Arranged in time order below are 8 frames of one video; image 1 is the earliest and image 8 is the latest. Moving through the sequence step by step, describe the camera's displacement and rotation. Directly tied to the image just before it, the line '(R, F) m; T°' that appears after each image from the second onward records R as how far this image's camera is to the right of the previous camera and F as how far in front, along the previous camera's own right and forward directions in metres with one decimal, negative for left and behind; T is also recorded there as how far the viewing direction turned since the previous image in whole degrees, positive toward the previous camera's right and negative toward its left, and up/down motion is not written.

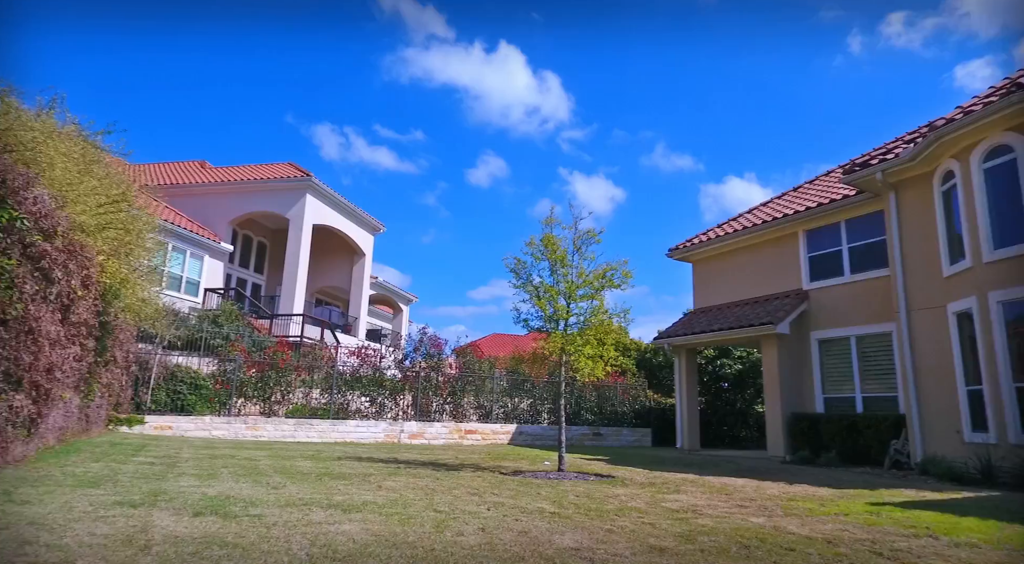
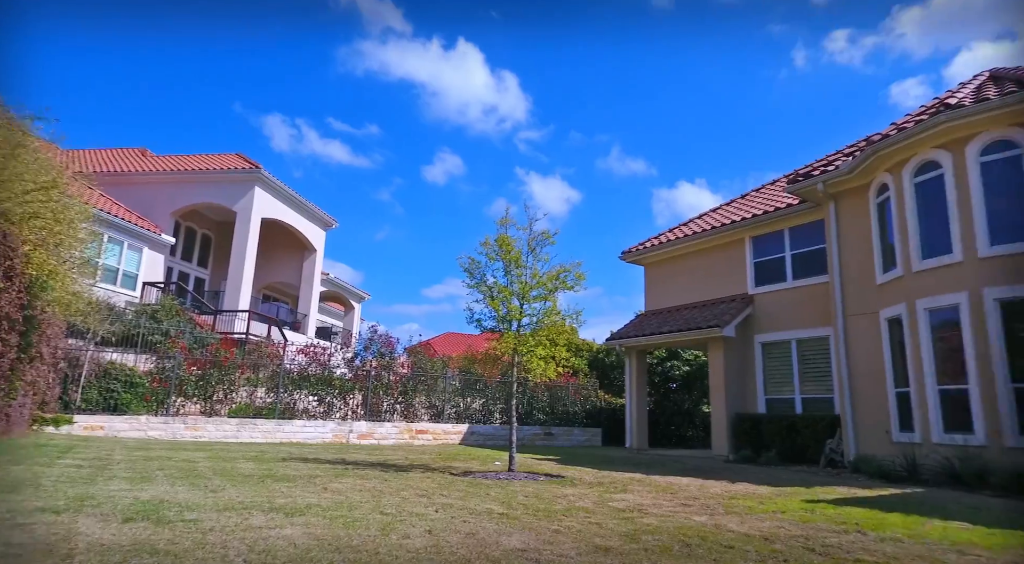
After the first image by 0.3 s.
(-0.1, 0.0) m; +5°
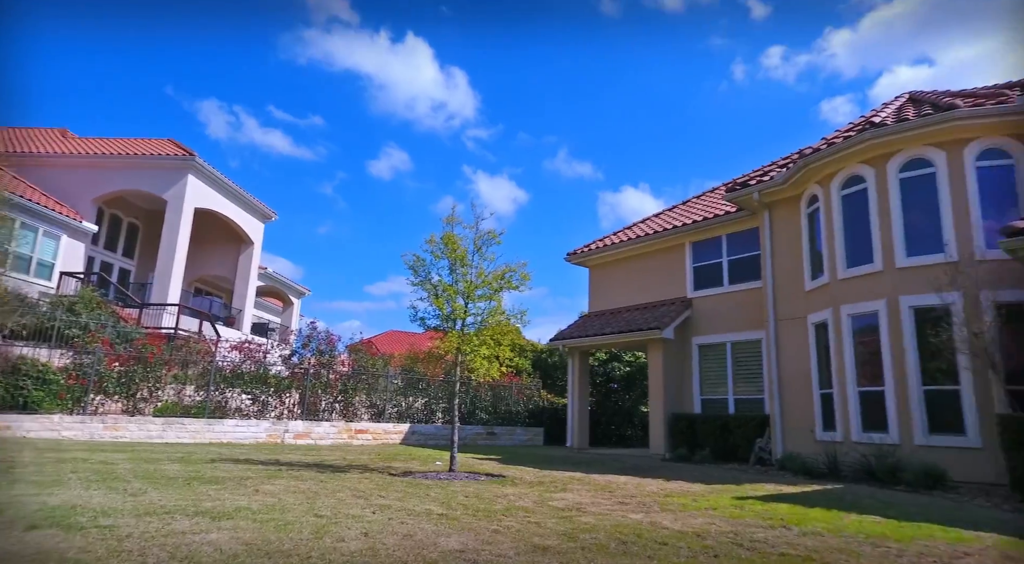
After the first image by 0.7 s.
(-0.1, 0.0) m; +5°
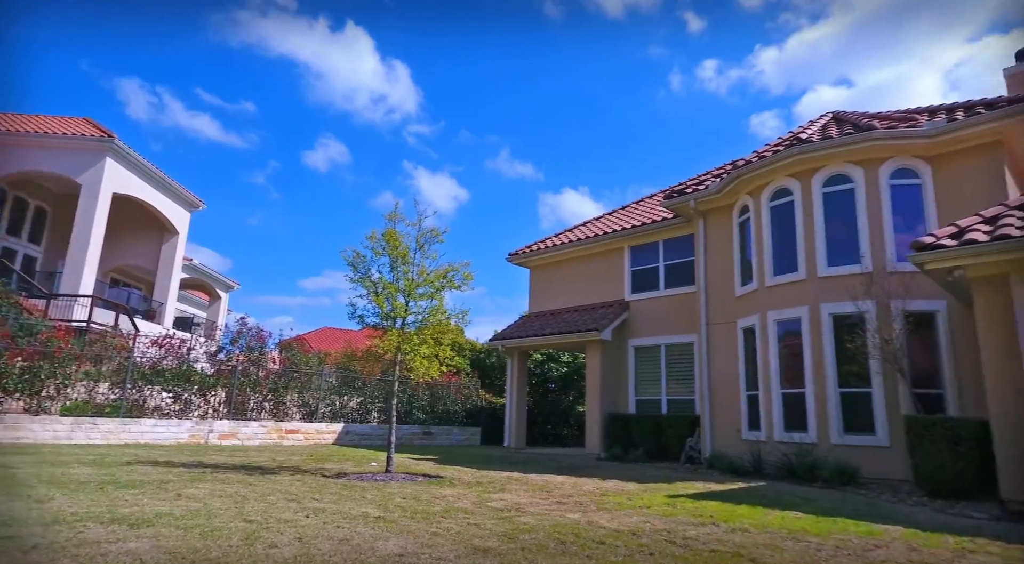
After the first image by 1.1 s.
(-0.1, -0.1) m; +5°
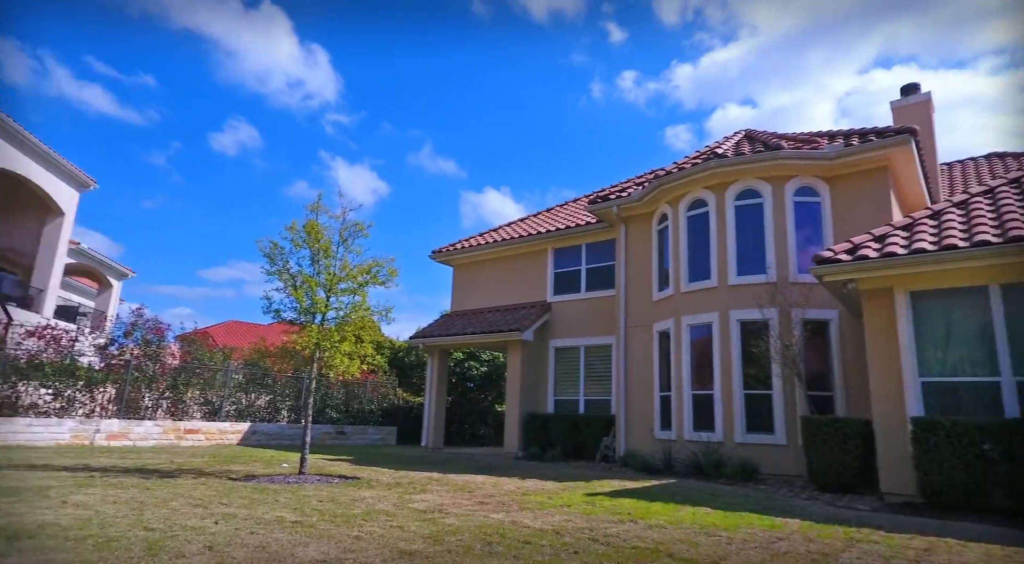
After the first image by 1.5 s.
(-0.2, 0.0) m; +7°
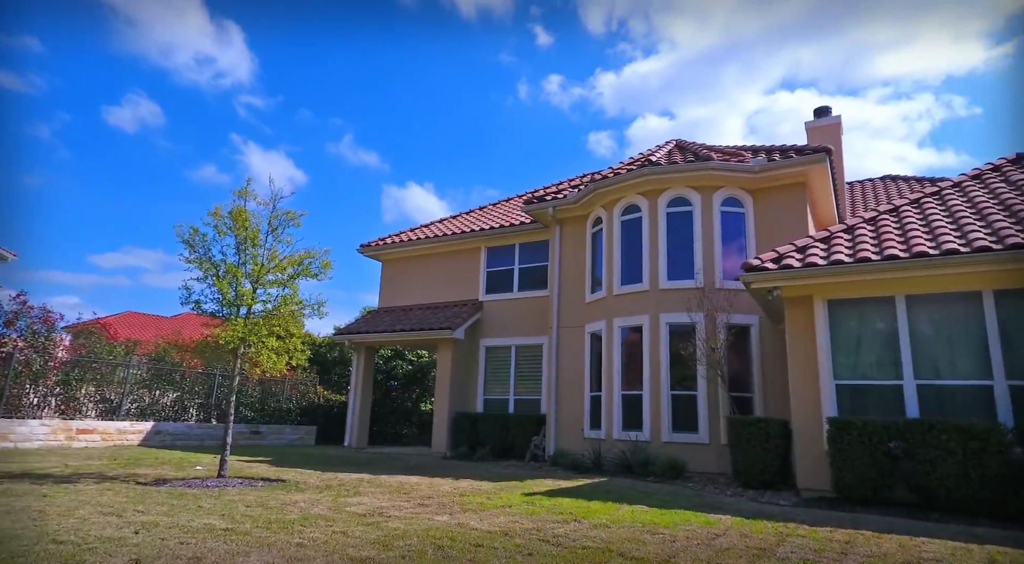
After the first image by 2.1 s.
(-0.4, +0.1) m; +7°
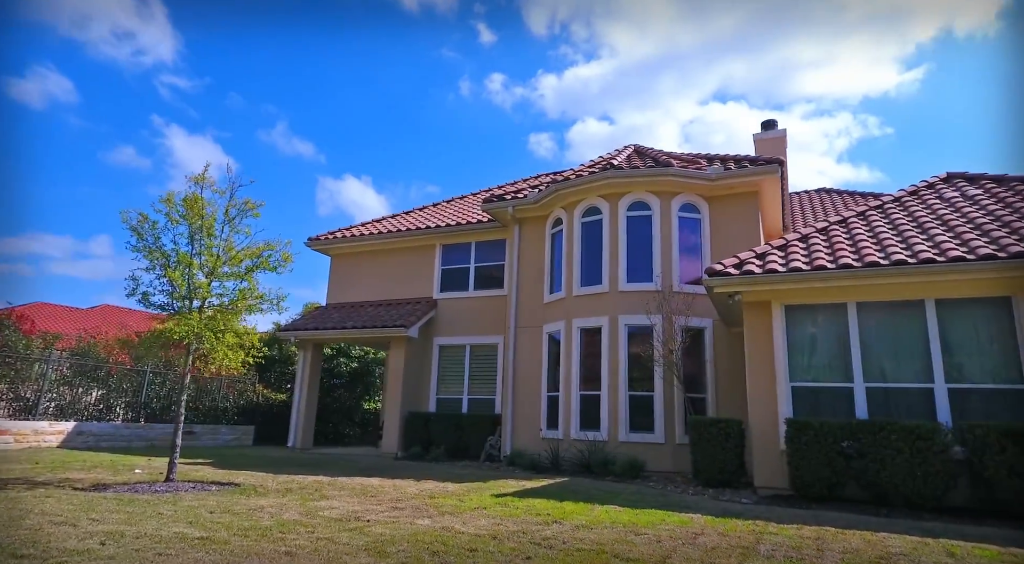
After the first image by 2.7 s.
(-0.6, +0.1) m; +6°
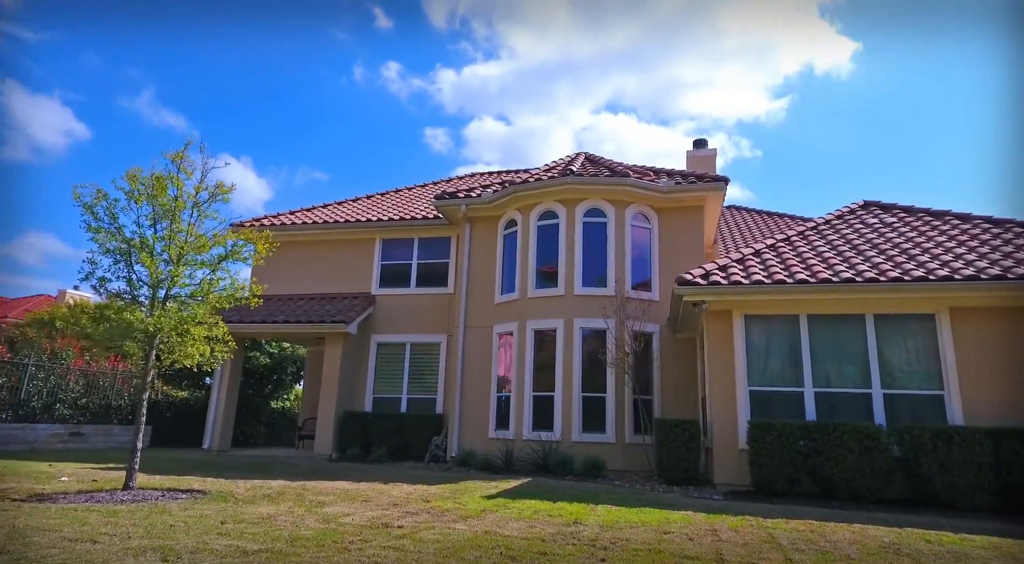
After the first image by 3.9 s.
(-1.9, +0.2) m; +12°
